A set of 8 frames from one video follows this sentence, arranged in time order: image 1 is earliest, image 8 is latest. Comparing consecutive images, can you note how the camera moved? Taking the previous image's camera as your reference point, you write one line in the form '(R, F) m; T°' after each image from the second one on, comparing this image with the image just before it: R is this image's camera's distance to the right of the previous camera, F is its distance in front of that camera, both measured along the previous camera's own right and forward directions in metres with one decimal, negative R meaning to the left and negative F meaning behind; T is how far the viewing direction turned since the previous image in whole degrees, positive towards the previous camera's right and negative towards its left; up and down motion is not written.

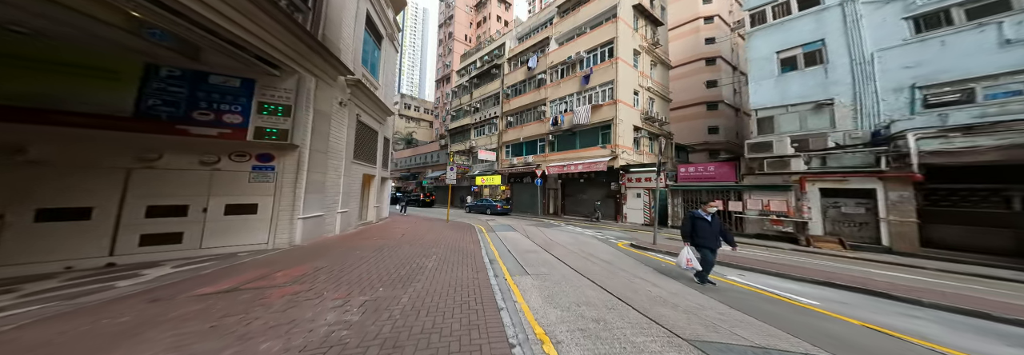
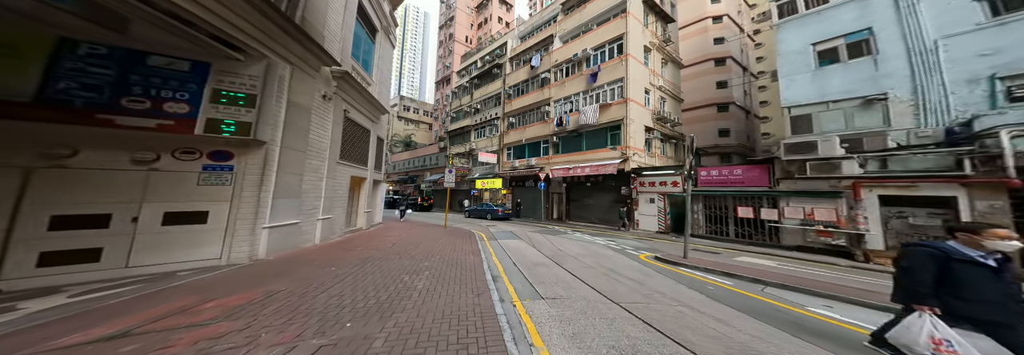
(-0.1, +1.1) m; 0°
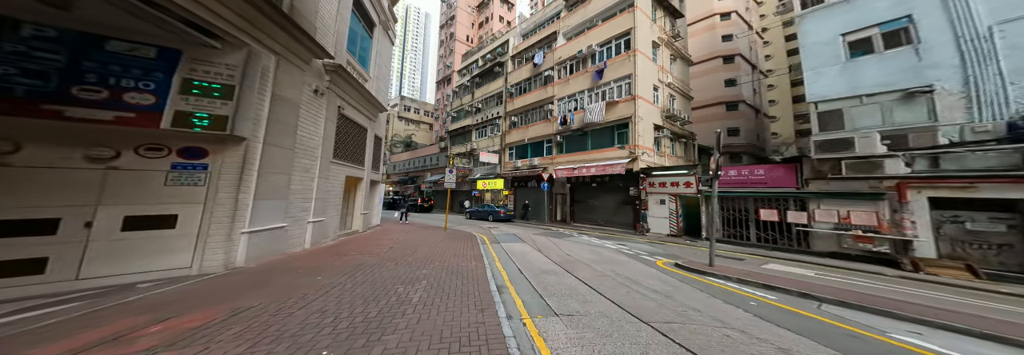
(-0.1, +0.6) m; 0°
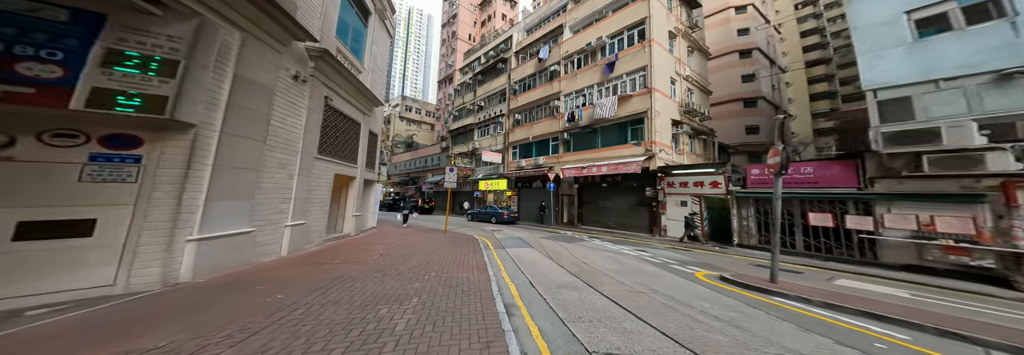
(-0.1, +1.0) m; -1°
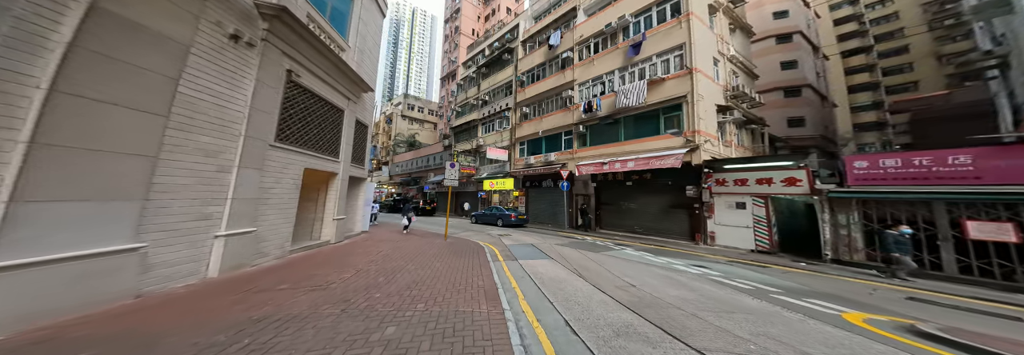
(-0.4, +2.0) m; -1°
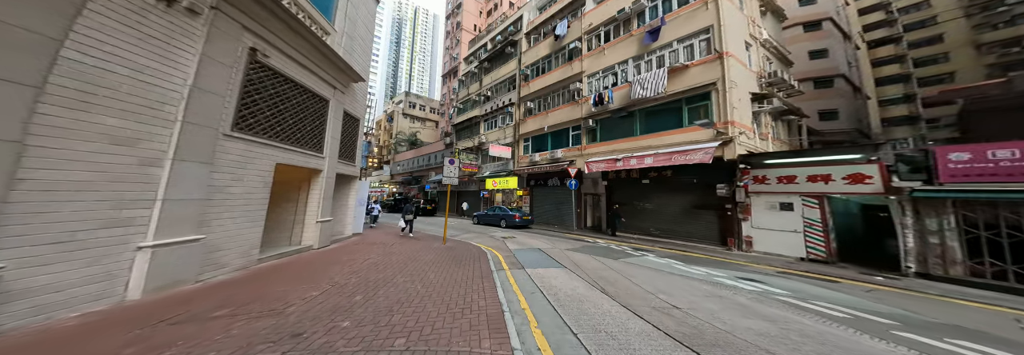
(-0.1, +1.1) m; -1°
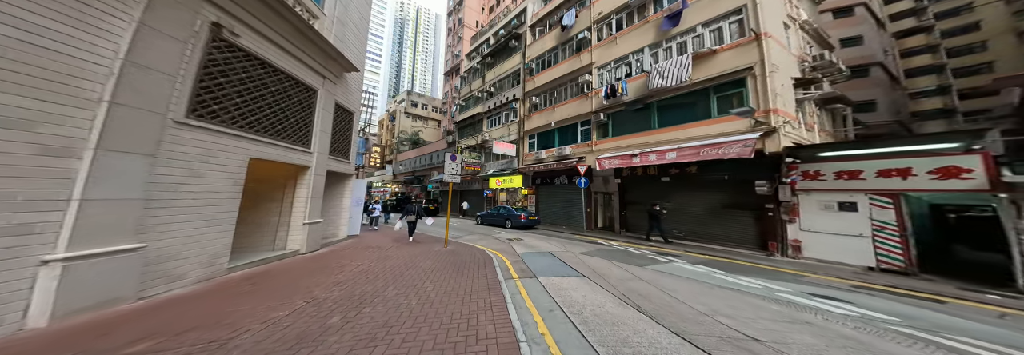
(-0.3, +1.0) m; -1°
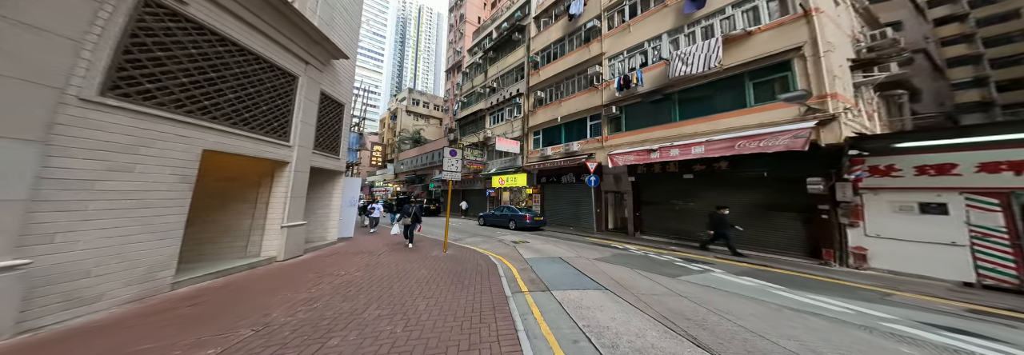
(-0.2, +1.0) m; 0°
